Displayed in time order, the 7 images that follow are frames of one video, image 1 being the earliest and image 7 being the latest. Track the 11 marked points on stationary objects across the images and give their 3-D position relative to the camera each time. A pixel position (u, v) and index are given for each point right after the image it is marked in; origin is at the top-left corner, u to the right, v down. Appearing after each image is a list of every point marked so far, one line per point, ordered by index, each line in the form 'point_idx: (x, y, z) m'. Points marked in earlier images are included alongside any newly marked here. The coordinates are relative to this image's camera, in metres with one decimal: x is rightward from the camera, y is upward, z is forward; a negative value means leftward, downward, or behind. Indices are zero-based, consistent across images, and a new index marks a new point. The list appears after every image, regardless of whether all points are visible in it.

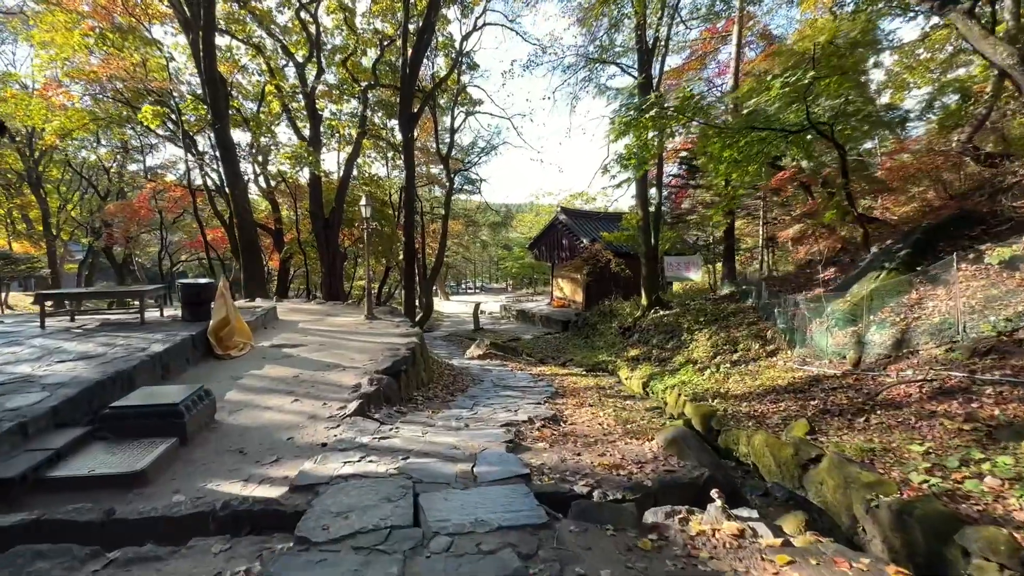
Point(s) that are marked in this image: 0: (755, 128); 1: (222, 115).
0: (+3.9, +2.6, +7.5) m
1: (-7.0, +4.1, +11.3) m
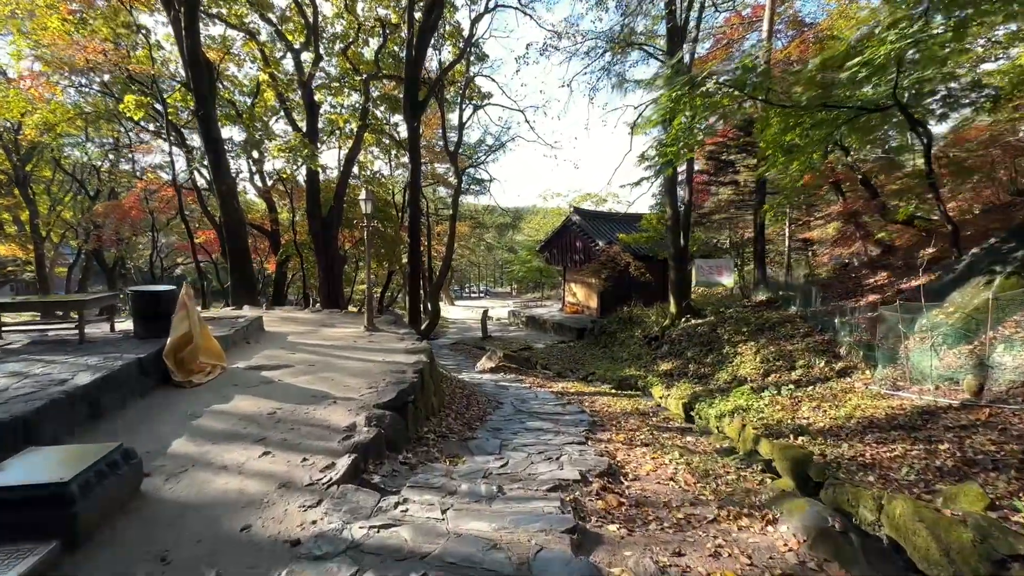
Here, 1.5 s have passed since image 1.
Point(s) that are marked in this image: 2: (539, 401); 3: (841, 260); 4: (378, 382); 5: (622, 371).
0: (+4.3, +2.5, +6.3) m
1: (-6.6, +4.0, +10.2) m
2: (+0.4, -1.8, +7.4) m
3: (+10.1, +0.9, +14.4) m
4: (-1.4, -1.0, +4.8) m
5: (+2.5, -1.9, +10.9) m
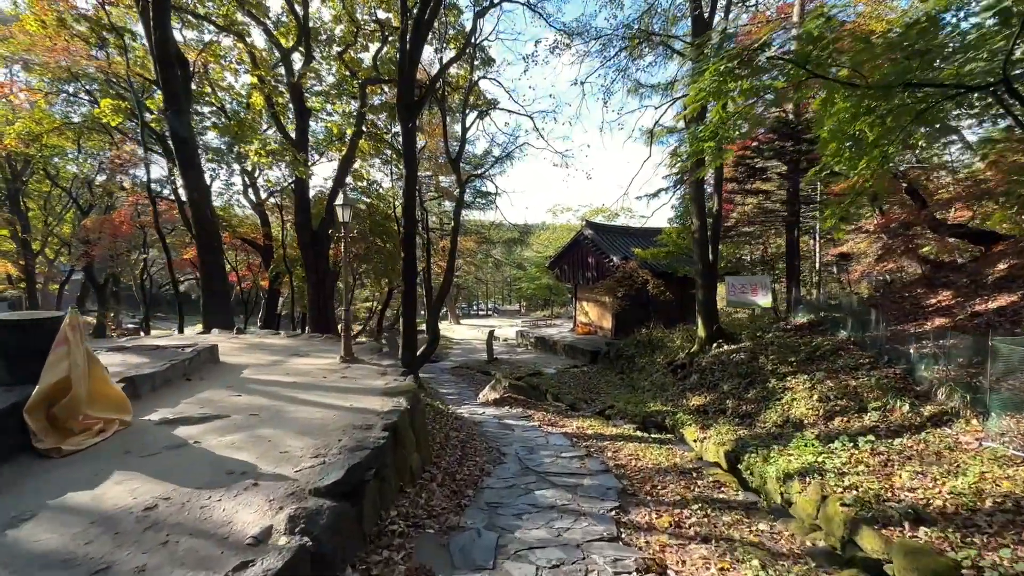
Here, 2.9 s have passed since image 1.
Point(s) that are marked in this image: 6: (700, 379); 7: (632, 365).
0: (+4.3, +2.2, +5.0) m
1: (-6.5, +3.6, +9.1) m
2: (+0.5, -2.1, +6.0) m
3: (+10.3, +0.3, +12.9) m
4: (-1.4, -1.2, +3.5) m
5: (+2.7, -2.4, +9.4) m
6: (+3.8, -1.9, +9.5) m
7: (+3.3, -2.1, +13.0) m
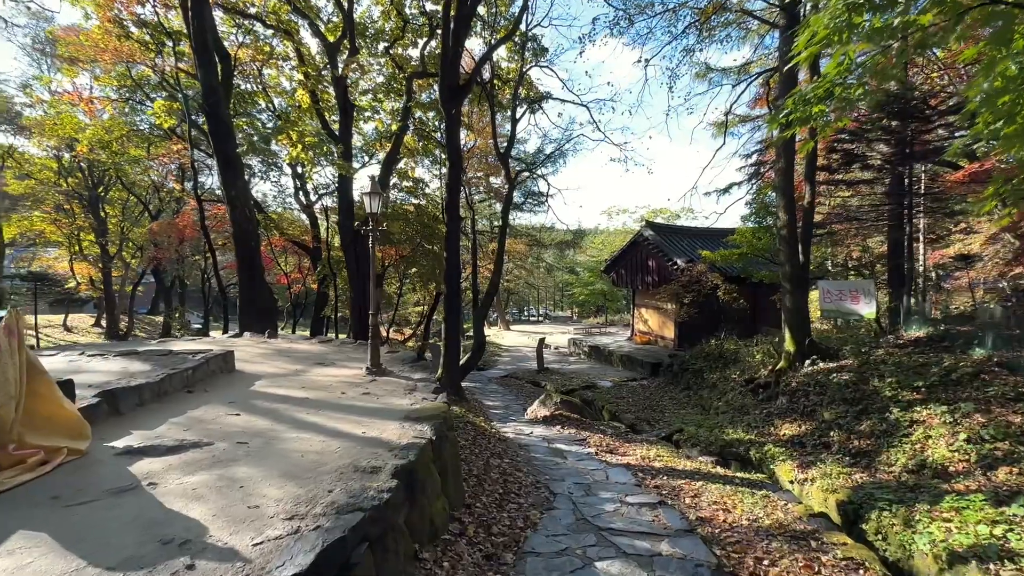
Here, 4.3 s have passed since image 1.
0: (+4.8, +2.2, +3.5) m
1: (-5.5, +3.6, +8.8) m
2: (+1.0, -2.1, +4.8) m
3: (+11.6, +0.1, +10.6) m
4: (-1.1, -1.2, +2.5) m
5: (+3.6, -2.4, +8.0) m
6: (+4.7, -2.0, +7.9) m
7: (+4.6, -2.3, +11.5) m
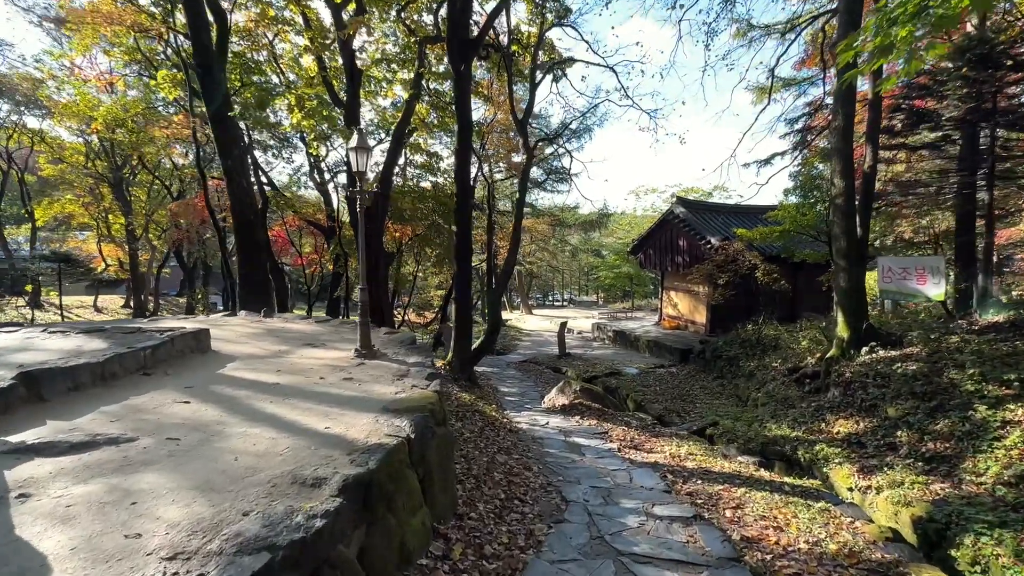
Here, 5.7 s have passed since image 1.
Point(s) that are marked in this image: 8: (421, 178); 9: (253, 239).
0: (+4.7, +2.4, +2.4) m
1: (-5.2, +4.0, +8.2) m
2: (+1.1, -1.9, +4.0) m
3: (+11.9, +0.5, +9.2) m
4: (-1.2, -1.0, +1.8) m
5: (+3.8, -2.1, +7.1) m
6: (+4.9, -1.6, +6.9) m
7: (+5.0, -1.8, +10.5) m
8: (-2.8, +3.4, +14.6) m
9: (-4.8, +0.9, +8.6) m
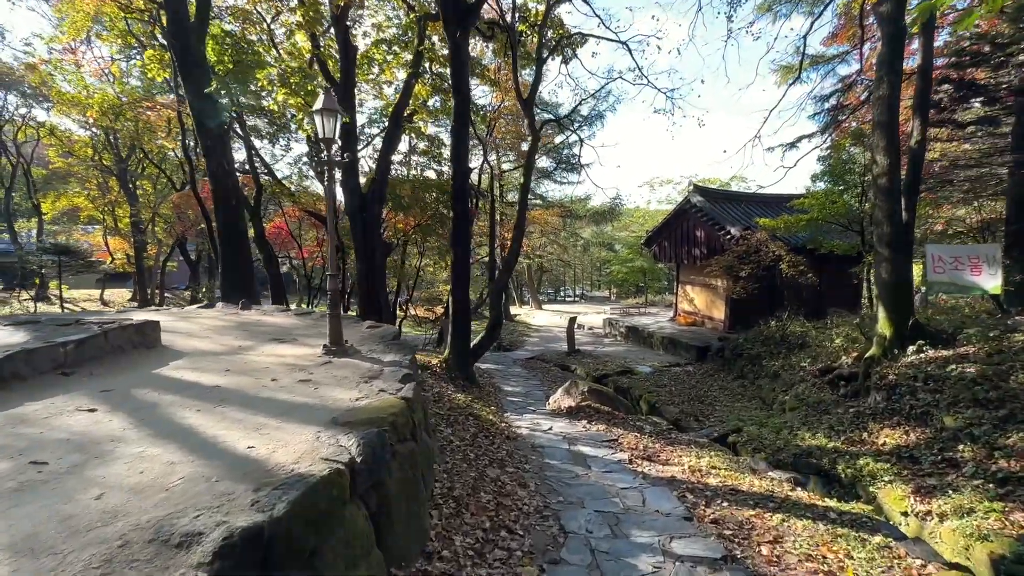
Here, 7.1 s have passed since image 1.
0: (+4.6, +2.5, +1.5) m
1: (-5.2, +4.2, +7.5) m
2: (+1.0, -1.8, +3.3) m
3: (+12.0, +0.7, +8.1) m
4: (-1.3, -0.9, +1.1) m
5: (+3.8, -2.0, +6.3) m
6: (+4.9, -1.5, +6.1) m
7: (+5.1, -1.7, +9.6) m
8: (-2.6, +3.6, +13.9) m
9: (-4.7, +1.1, +8.0) m
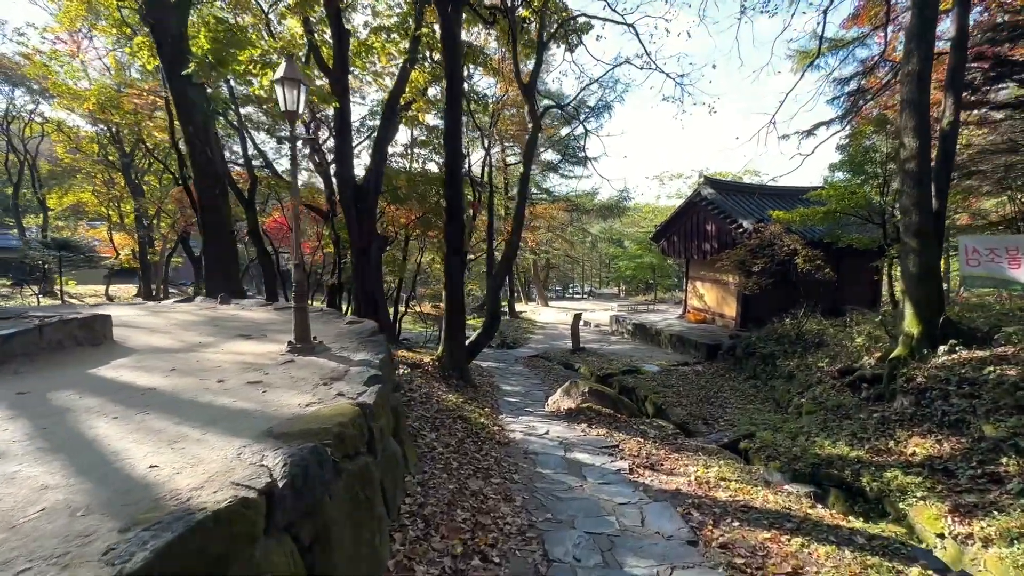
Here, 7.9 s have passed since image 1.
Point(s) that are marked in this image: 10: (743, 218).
0: (+4.4, +2.5, +0.9) m
1: (-5.3, +4.3, +7.2) m
2: (+0.8, -1.7, +2.8) m
3: (+11.9, +0.7, +7.4) m
4: (-1.5, -0.8, +0.7) m
5: (+3.7, -1.9, +5.7) m
6: (+4.8, -1.4, +5.5) m
7: (+5.0, -1.6, +9.1) m
8: (-2.5, +3.8, +13.5) m
9: (-4.8, +1.2, +7.6) m
10: (+5.9, +1.8, +12.0) m
